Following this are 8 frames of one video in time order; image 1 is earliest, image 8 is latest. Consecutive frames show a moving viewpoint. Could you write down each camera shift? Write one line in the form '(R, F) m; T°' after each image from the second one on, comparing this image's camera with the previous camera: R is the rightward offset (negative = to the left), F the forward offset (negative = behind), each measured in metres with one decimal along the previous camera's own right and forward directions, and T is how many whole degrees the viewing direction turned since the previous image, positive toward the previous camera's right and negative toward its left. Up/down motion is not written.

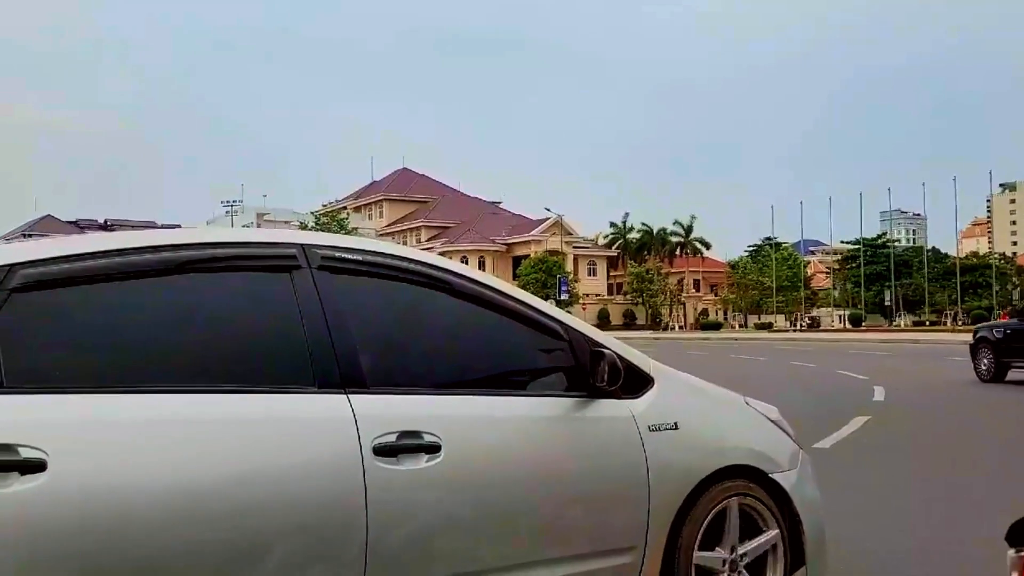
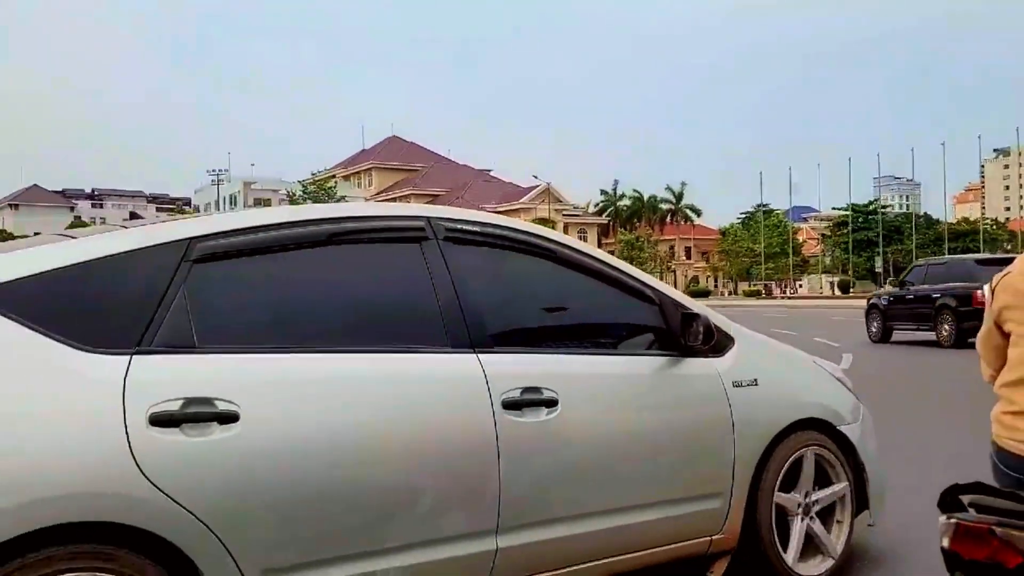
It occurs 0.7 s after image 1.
(-0.4, -0.3) m; 0°
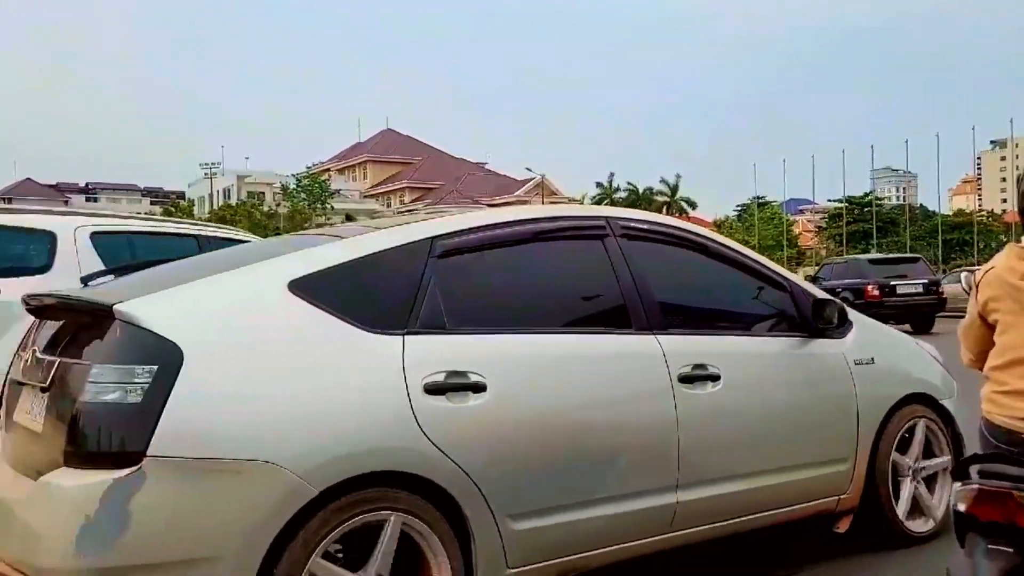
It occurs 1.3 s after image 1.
(-0.7, -0.5) m; 0°
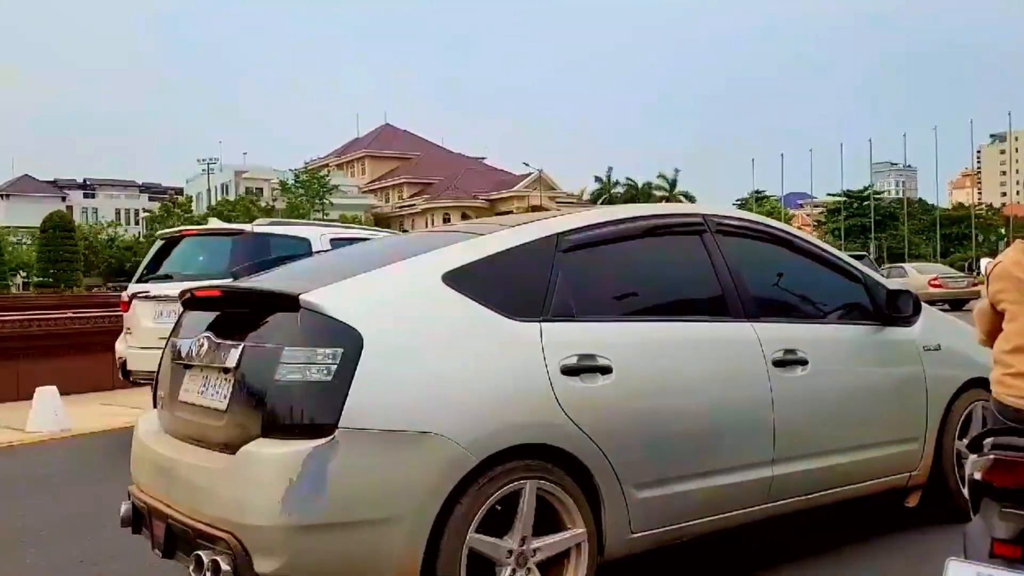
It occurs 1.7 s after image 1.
(-0.5, -0.3) m; 0°
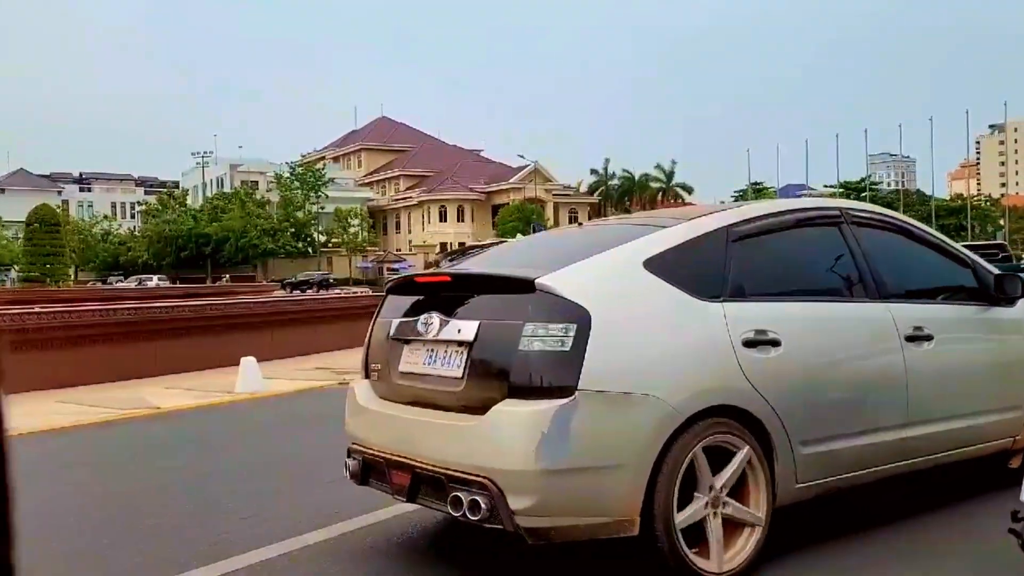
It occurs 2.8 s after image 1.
(-0.8, -0.6) m; 0°
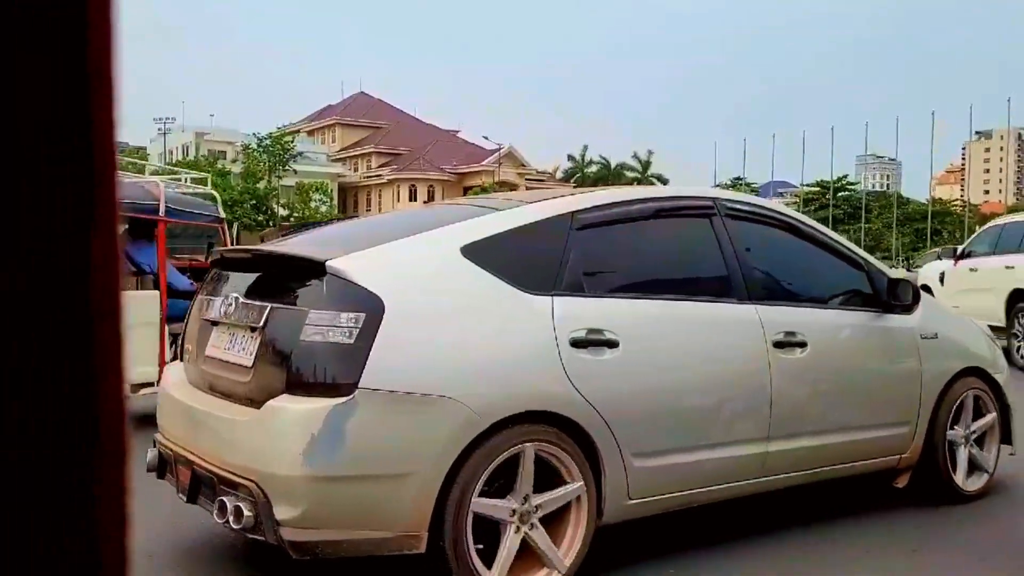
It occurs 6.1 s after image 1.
(+0.6, +0.4) m; +2°
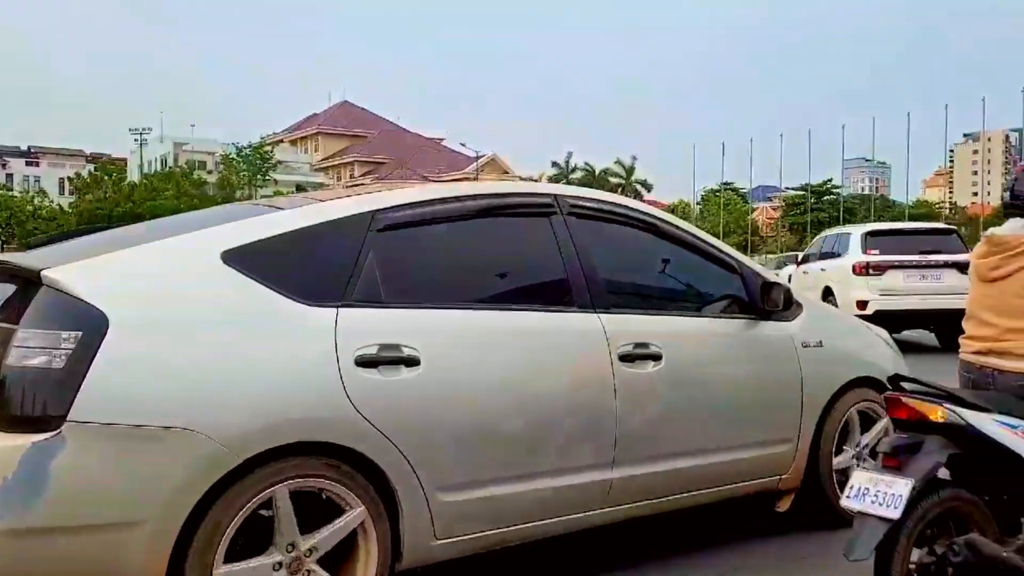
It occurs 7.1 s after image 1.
(+0.7, +0.5) m; +1°
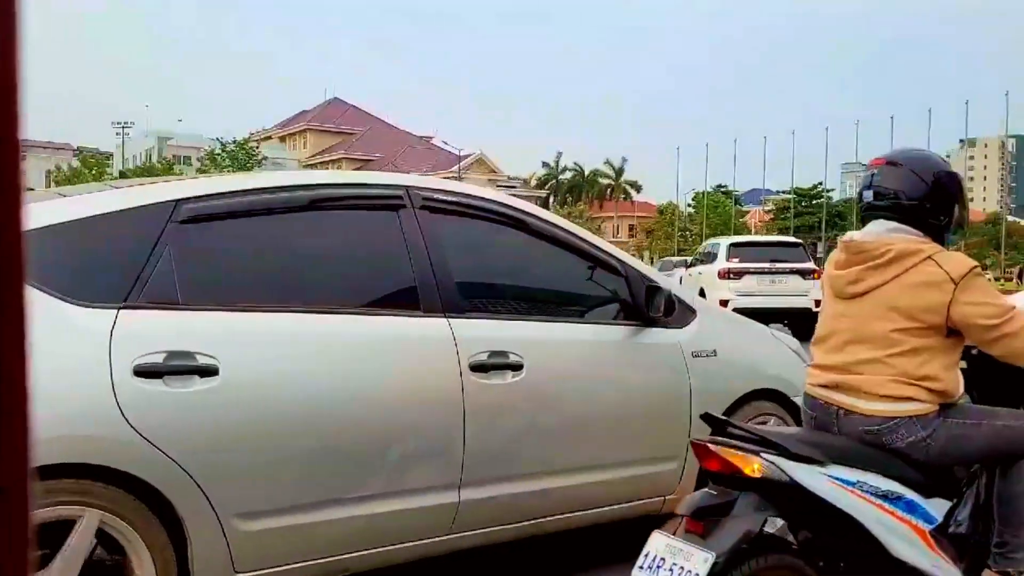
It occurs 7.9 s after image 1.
(+0.5, +0.4) m; +1°
